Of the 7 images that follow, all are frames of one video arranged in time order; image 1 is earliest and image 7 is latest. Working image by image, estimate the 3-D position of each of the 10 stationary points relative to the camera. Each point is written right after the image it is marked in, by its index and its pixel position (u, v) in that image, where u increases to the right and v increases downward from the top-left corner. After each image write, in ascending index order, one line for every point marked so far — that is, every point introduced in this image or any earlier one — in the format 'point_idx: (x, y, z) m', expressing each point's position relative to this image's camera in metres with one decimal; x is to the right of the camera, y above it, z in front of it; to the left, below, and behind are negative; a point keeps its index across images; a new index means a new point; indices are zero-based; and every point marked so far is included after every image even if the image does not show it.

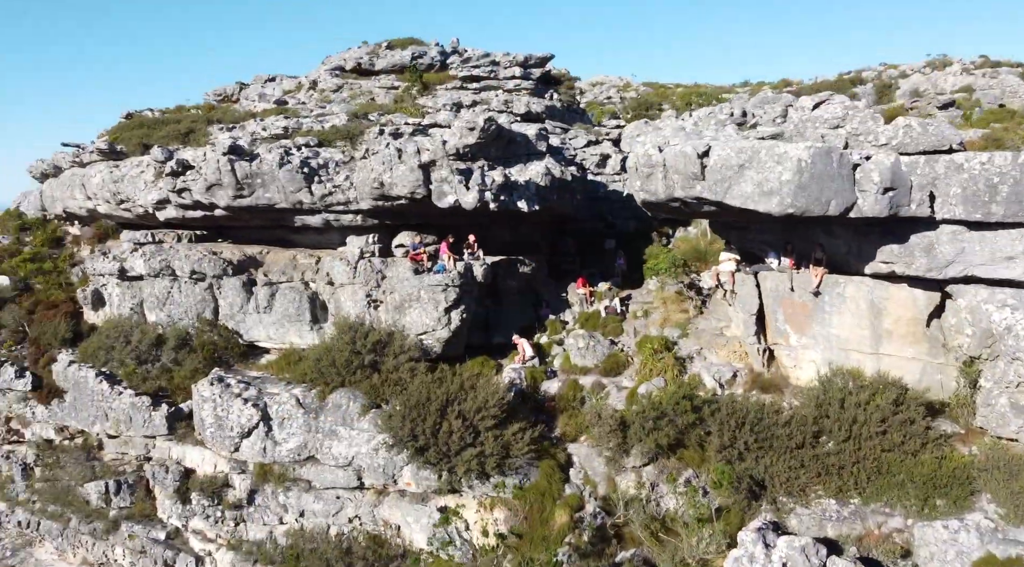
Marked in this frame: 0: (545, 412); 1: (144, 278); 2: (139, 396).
0: (+0.7, -2.7, +15.4) m
1: (-9.8, +0.2, +19.5) m
2: (-9.0, -2.7, +17.6) m
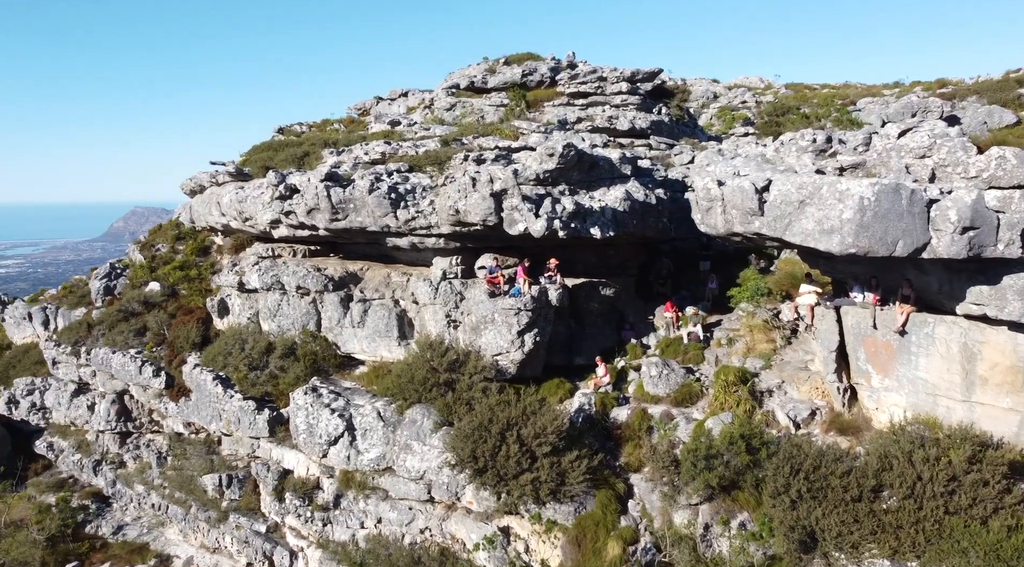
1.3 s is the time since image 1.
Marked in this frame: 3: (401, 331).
0: (+2.1, -3.3, +15.4) m
1: (-7.4, -0.2, +21.3) m
2: (-7.1, -3.1, +19.4) m
3: (-3.0, -1.3, +19.3) m
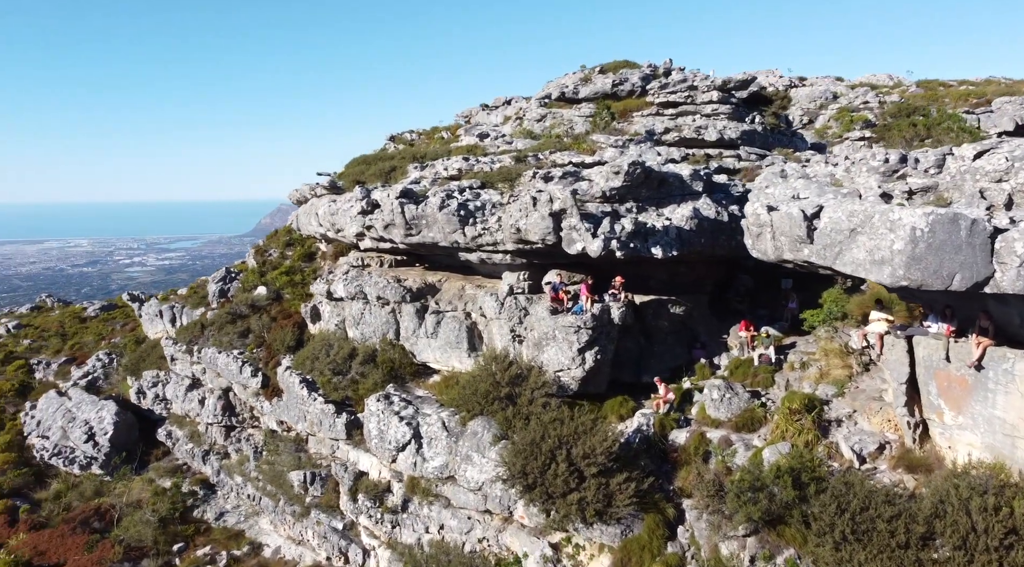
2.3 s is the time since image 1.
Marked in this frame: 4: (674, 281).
0: (+3.2, -3.7, +15.2) m
1: (-5.1, -0.5, +22.5) m
2: (-5.2, -3.4, +20.5) m
3: (-1.1, -1.6, +19.8) m
4: (+4.3, +0.1, +19.3) m
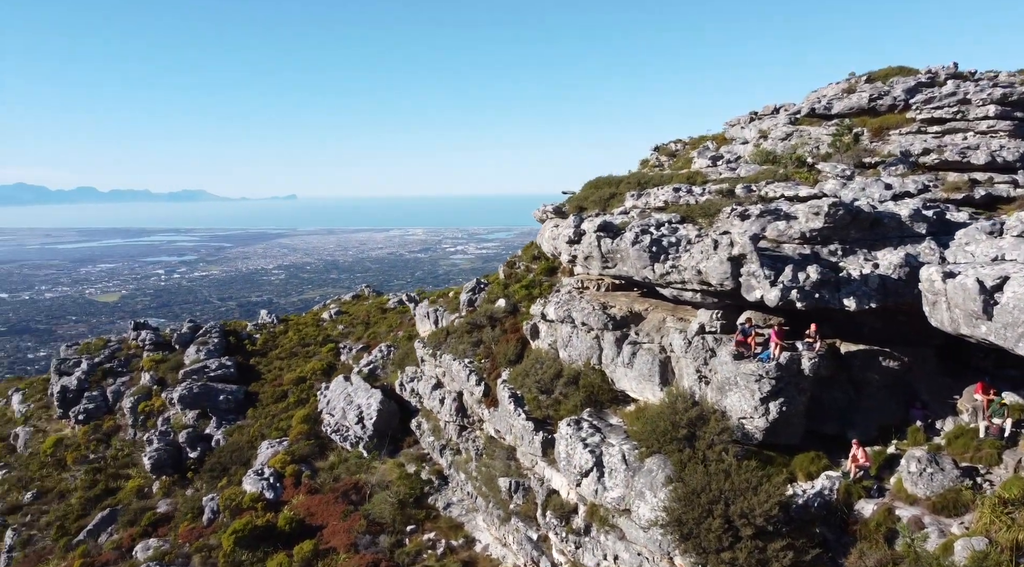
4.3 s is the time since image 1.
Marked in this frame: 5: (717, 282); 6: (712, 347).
0: (+6.4, -4.8, +13.9) m
1: (+1.4, -1.3, +23.8) m
2: (+0.5, -4.1, +22.0) m
3: (+4.1, -2.5, +19.8) m
4: (+9.0, -1.1, +17.3) m
5: (+4.4, 0.0, +15.7) m
6: (+4.8, -1.5, +17.5) m
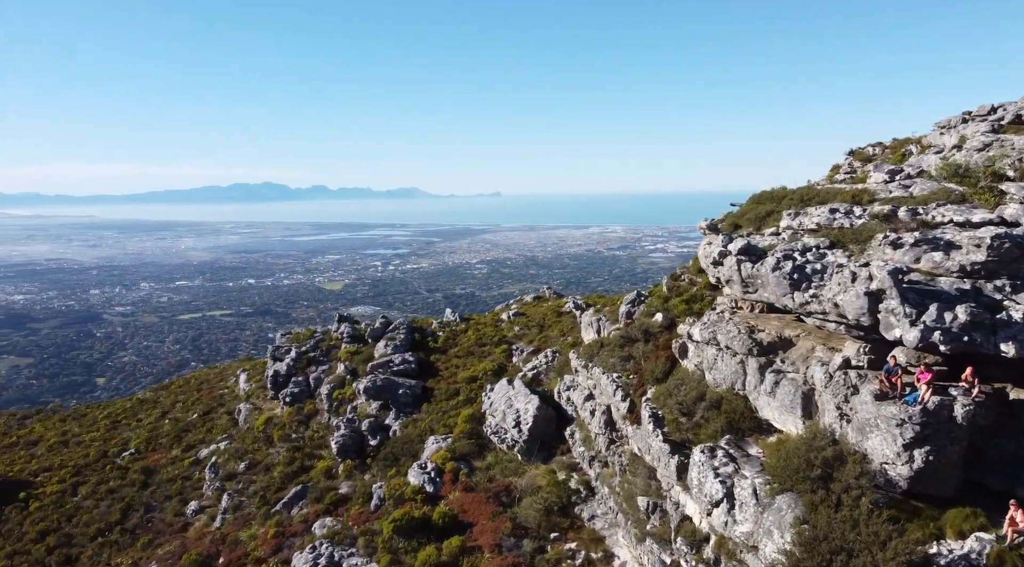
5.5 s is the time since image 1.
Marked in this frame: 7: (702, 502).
0: (+8.3, -5.5, +12.5) m
1: (+6.1, -1.9, +23.4) m
2: (+4.6, -4.8, +21.8) m
3: (+7.6, -3.3, +18.8) m
4: (+11.8, -2.0, +15.2) m
5: (+7.0, -0.7, +14.8) m
6: (+7.7, -2.3, +16.4) m
7: (+4.9, -5.6, +18.8) m
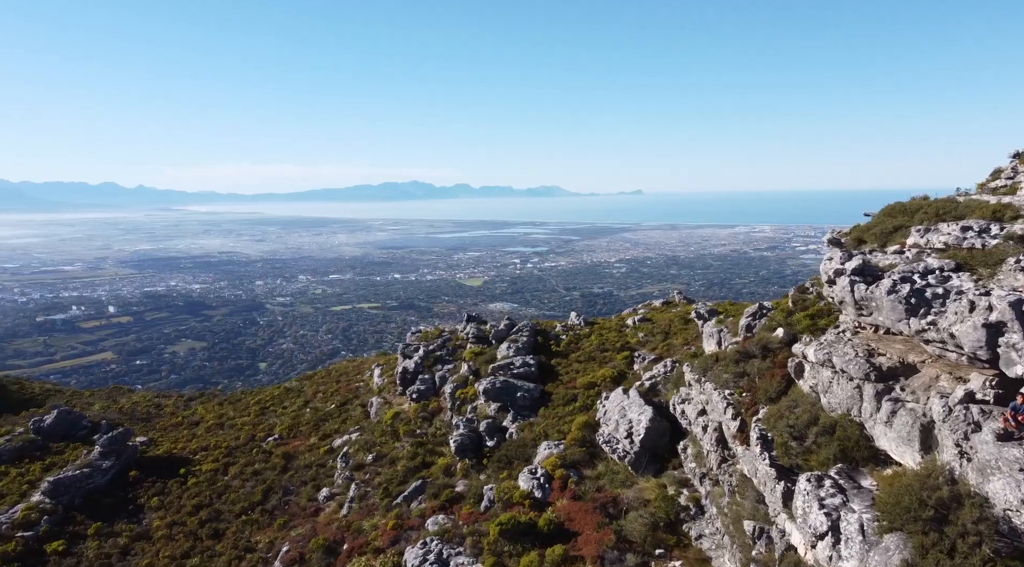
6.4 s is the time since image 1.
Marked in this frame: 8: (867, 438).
0: (+9.4, -6.1, +11.2) m
1: (+9.3, -2.5, +22.3) m
2: (+7.5, -5.3, +21.0) m
3: (+9.9, -3.8, +17.5) m
4: (+13.4, -2.6, +13.2) m
5: (+8.7, -1.2, +13.6) m
6: (+9.7, -2.8, +15.1) m
7: (+7.2, -6.2, +18.0) m
8: (+9.6, -4.2, +19.8) m
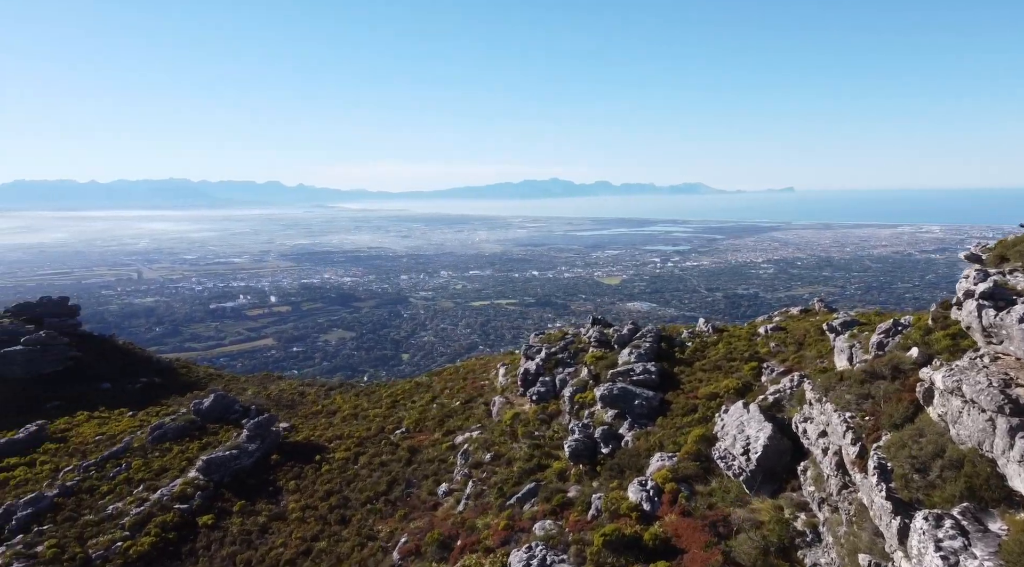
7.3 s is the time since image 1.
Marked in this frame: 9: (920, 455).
0: (+10.3, -6.7, +9.7) m
1: (+12.2, -3.1, +20.6) m
2: (+10.2, -5.8, +19.7) m
3: (+12.0, -4.4, +15.8) m
4: (+14.7, -3.3, +10.9) m
5: (+10.1, -1.8, +12.2) m
6: (+11.3, -3.4, +13.5) m
7: (+9.3, -6.7, +16.7) m
8: (+12.0, -4.8, +18.1) m
9: (+11.2, -4.7, +20.2) m
